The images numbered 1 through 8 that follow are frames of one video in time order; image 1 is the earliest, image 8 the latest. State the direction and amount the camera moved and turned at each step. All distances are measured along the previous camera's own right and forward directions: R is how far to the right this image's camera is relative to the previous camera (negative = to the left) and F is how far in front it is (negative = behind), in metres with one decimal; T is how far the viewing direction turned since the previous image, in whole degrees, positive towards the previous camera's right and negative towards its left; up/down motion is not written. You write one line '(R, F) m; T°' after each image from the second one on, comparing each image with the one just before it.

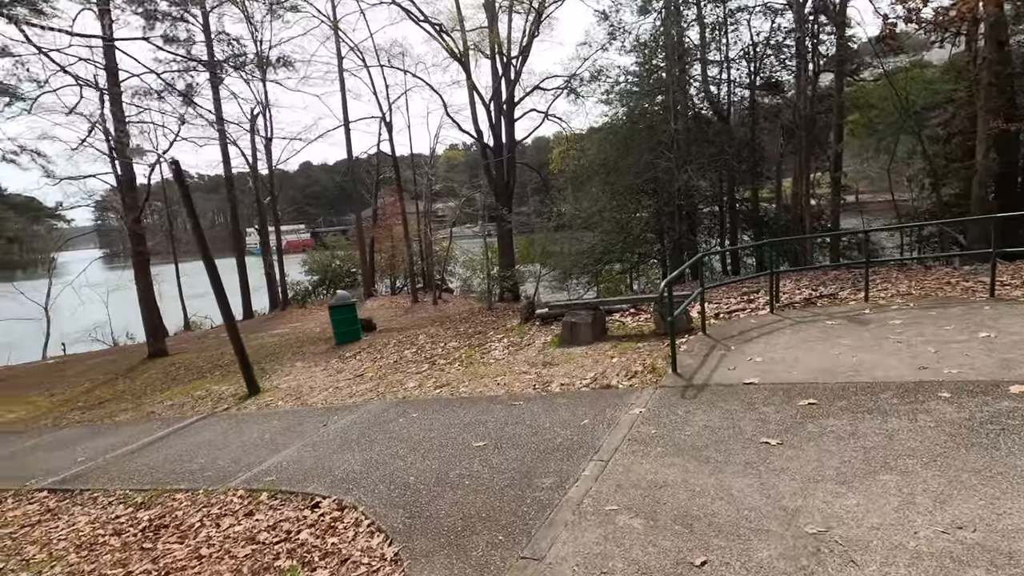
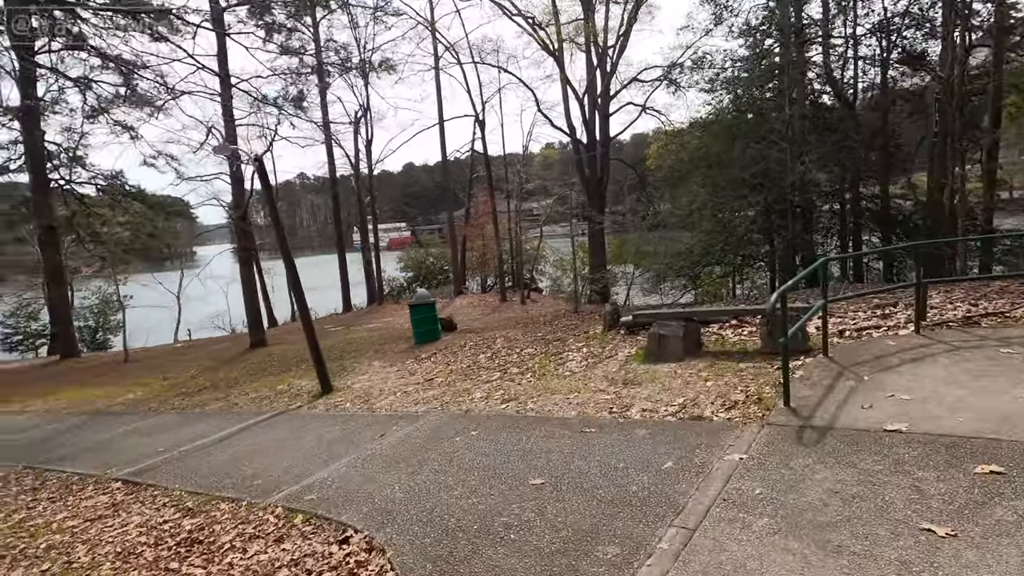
(+0.2, +0.7) m; -10°
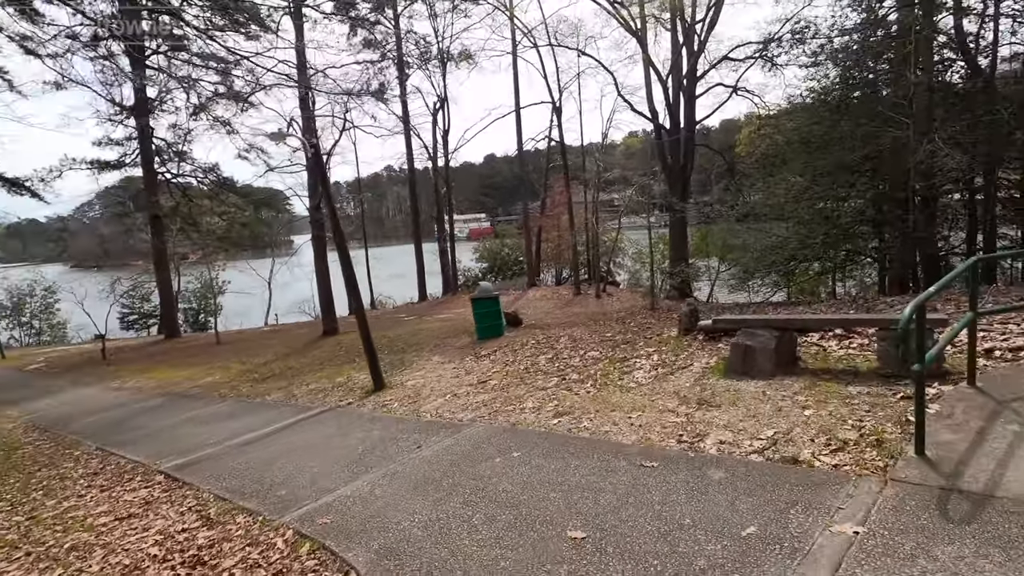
(+0.2, +0.7) m; -8°
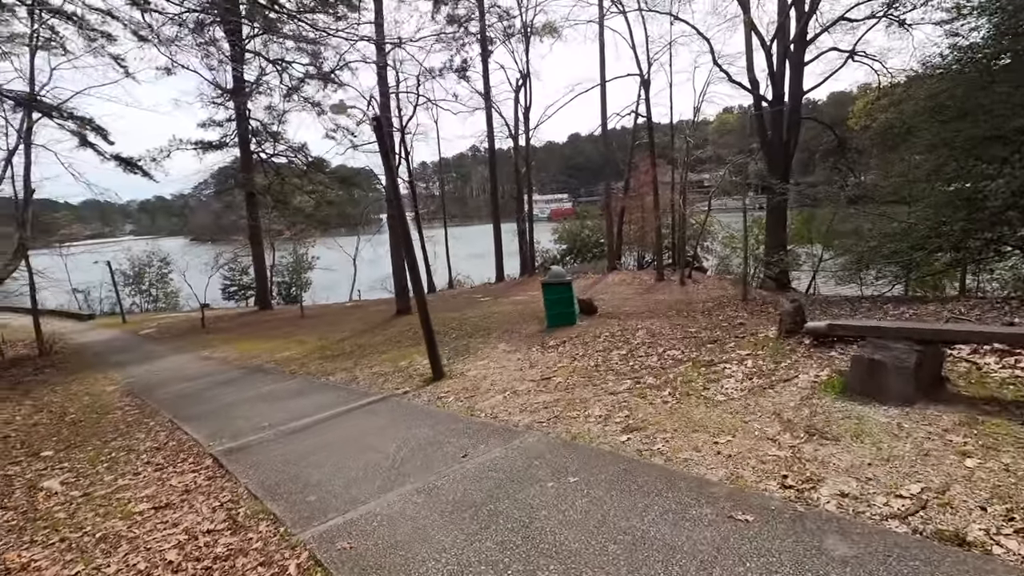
(+0.1, +0.7) m; -9°
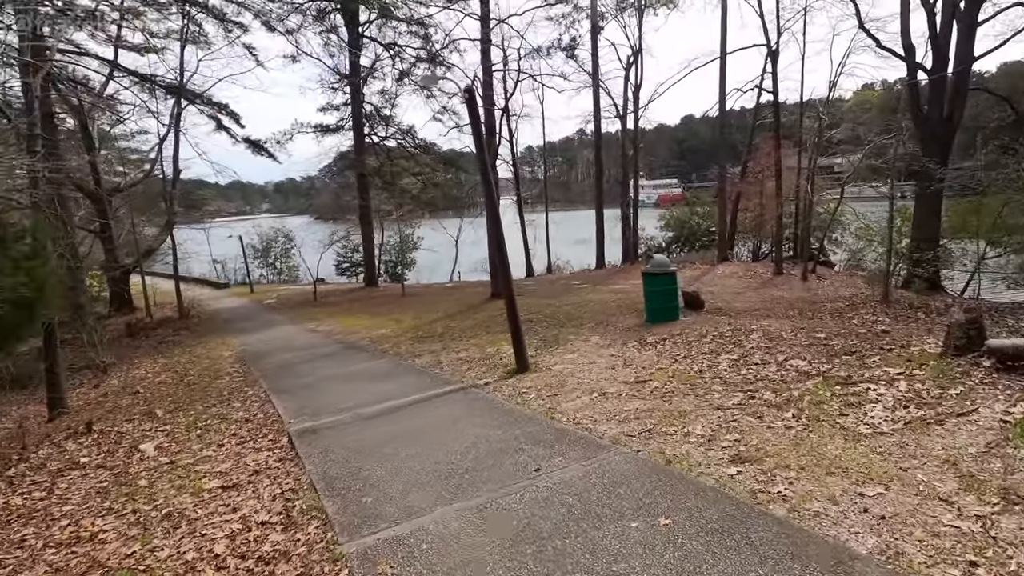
(+0.1, +0.6) m; -11°
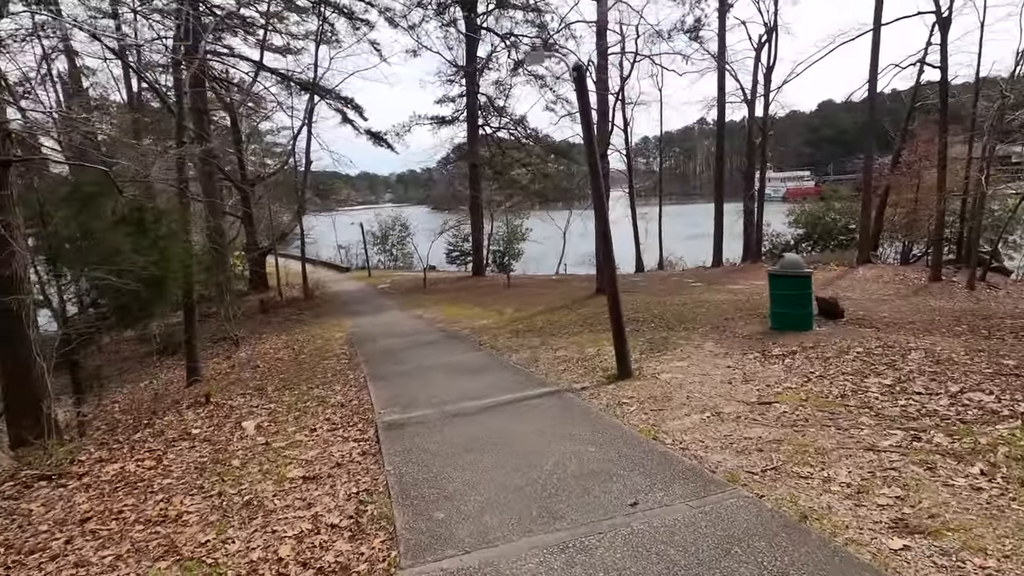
(0.0, +0.5) m; -11°
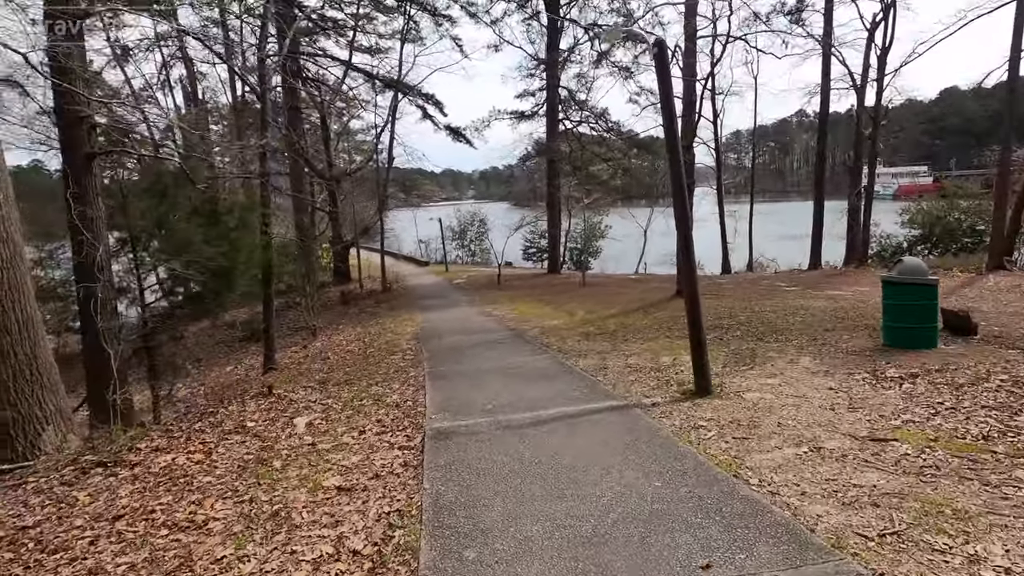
(+0.1, +0.5) m; -8°
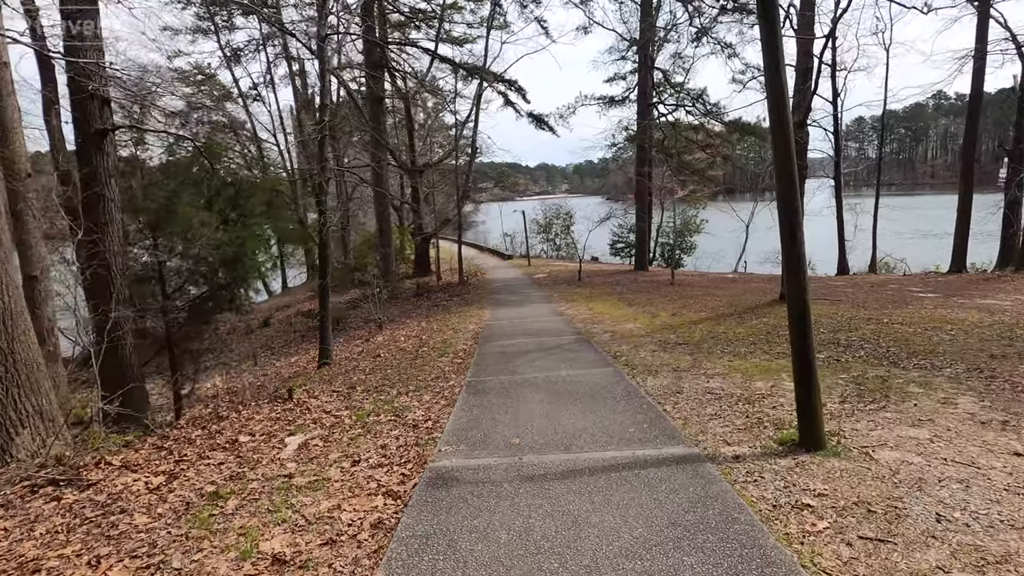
(+0.4, +1.3) m; -10°
